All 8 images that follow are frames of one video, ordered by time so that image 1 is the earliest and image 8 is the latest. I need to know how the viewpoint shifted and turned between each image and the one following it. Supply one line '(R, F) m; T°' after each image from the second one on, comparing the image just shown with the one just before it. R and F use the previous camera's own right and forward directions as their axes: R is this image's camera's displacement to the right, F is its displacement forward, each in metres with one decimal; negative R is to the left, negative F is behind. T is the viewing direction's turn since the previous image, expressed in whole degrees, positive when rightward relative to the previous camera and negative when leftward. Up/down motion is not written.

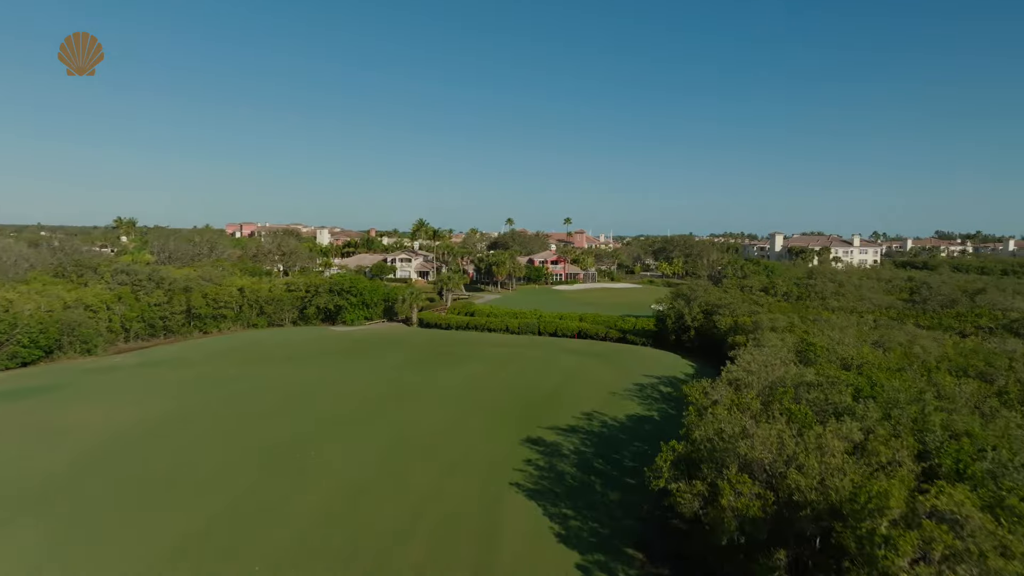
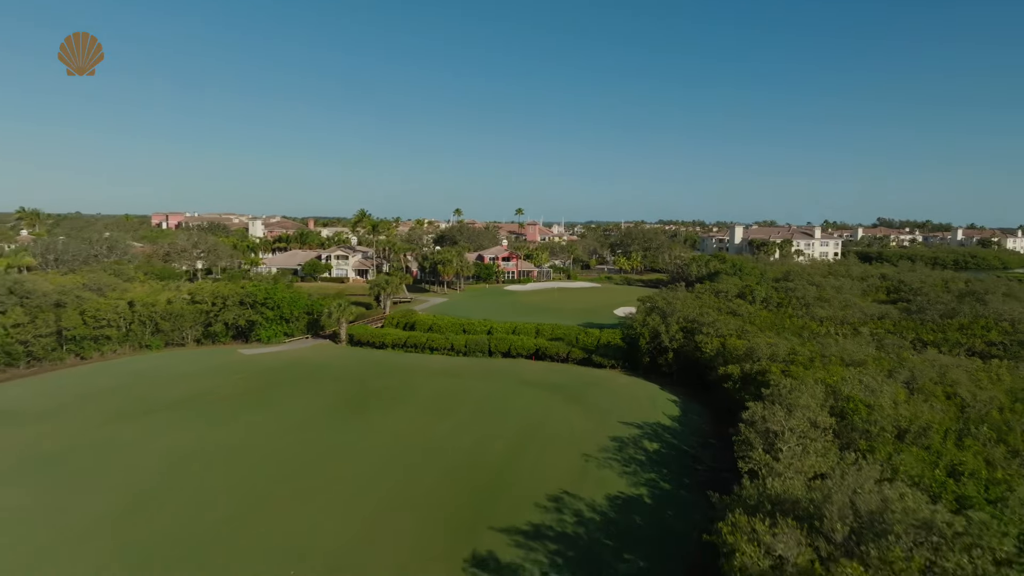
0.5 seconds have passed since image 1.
(+0.3, +6.3) m; +4°
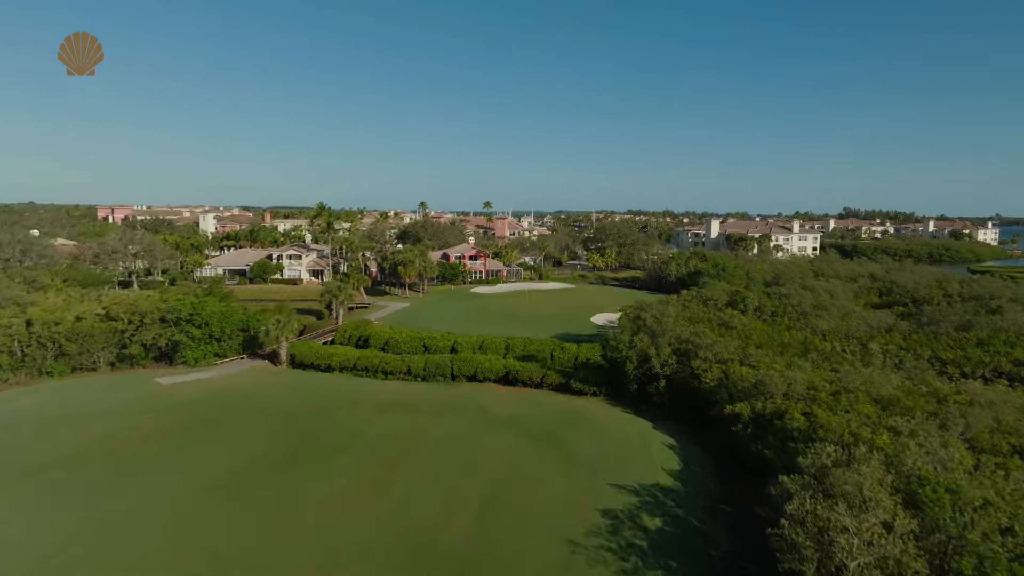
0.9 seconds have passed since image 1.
(+0.2, +4.7) m; +2°
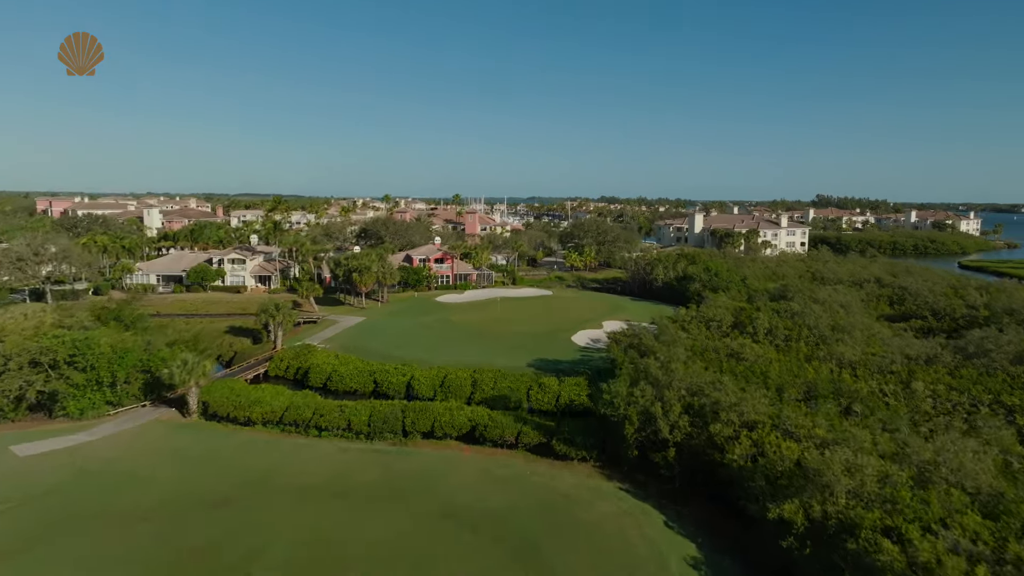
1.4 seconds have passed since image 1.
(+0.3, +6.4) m; +2°
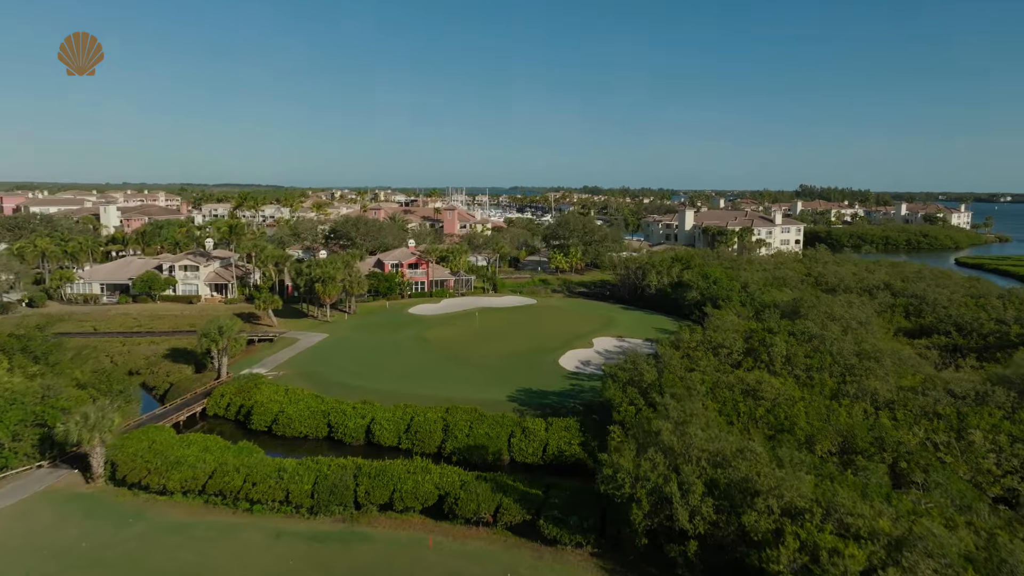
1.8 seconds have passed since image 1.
(+0.2, +4.8) m; +1°
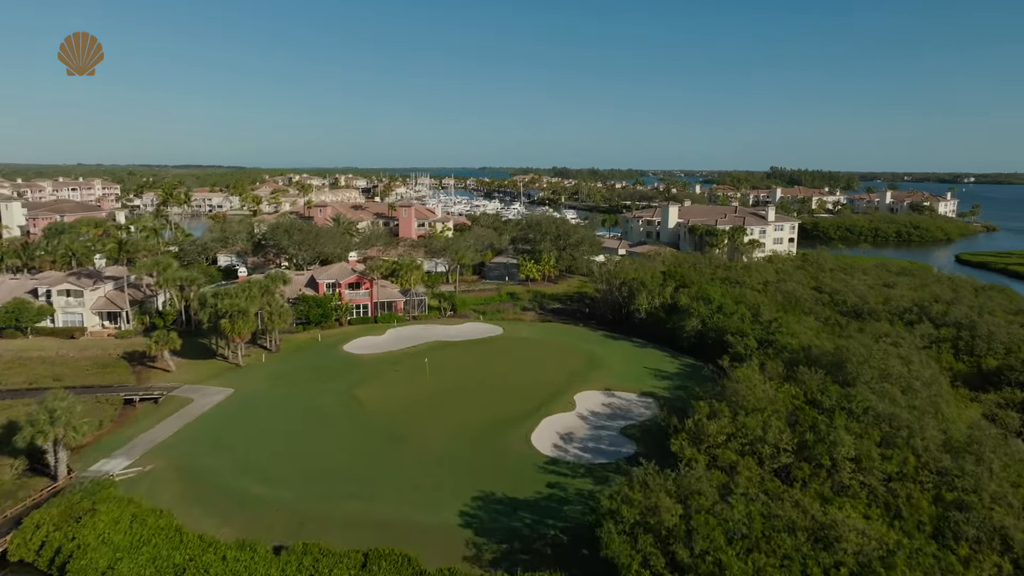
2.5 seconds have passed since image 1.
(+0.5, +9.3) m; +2°
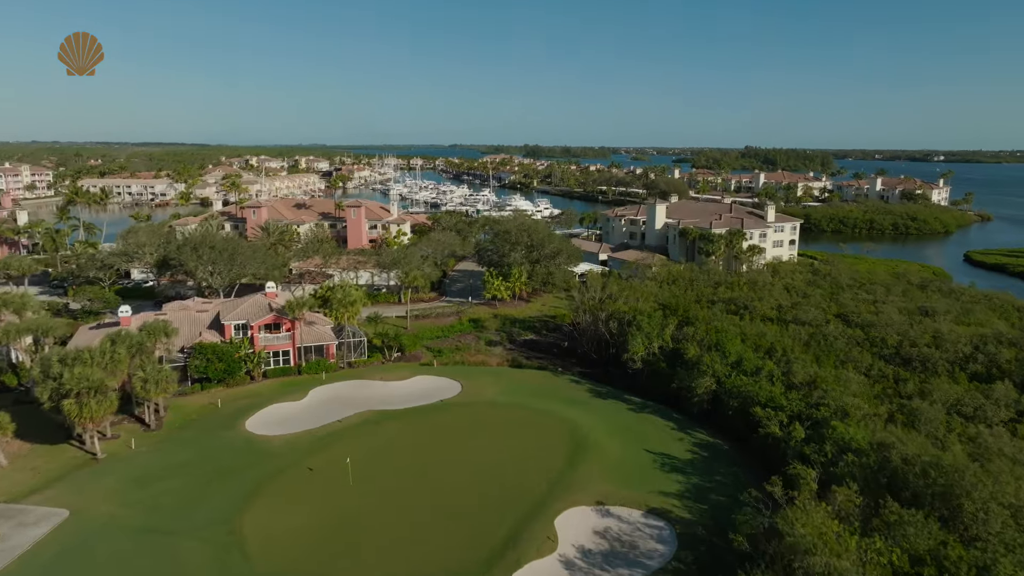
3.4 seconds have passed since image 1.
(+0.6, +9.8) m; +2°
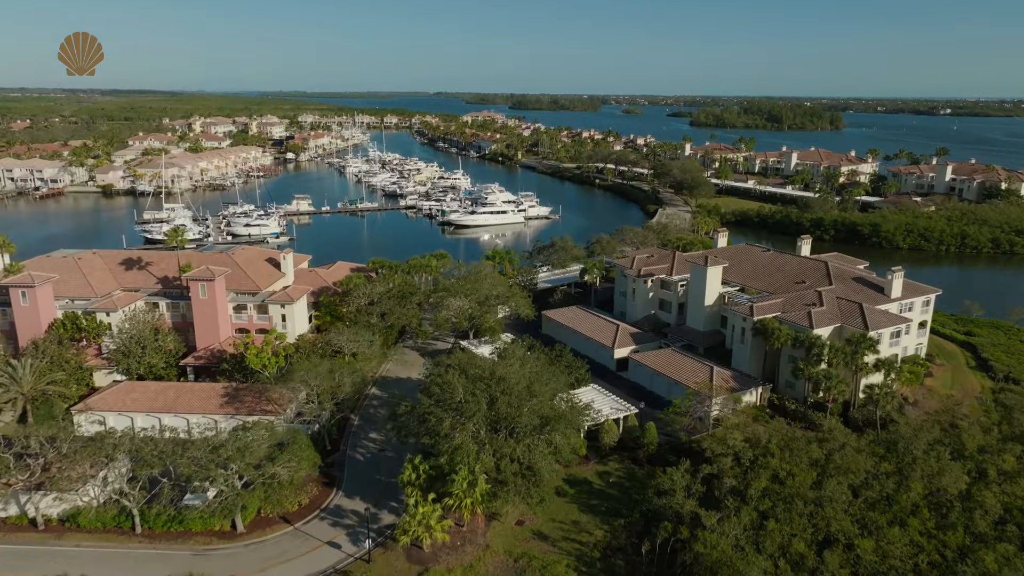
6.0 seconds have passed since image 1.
(+1.7, +27.5) m; +1°
